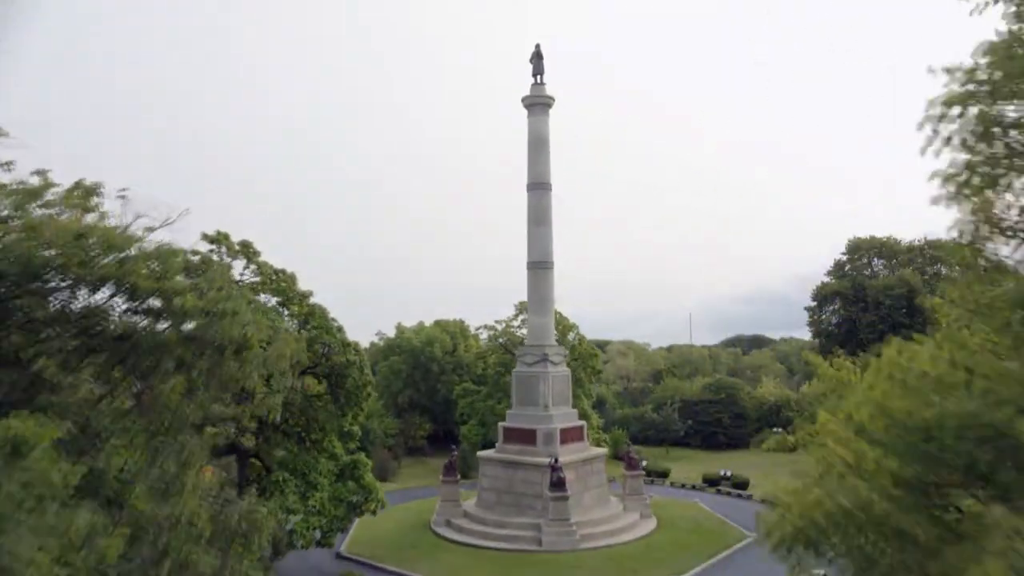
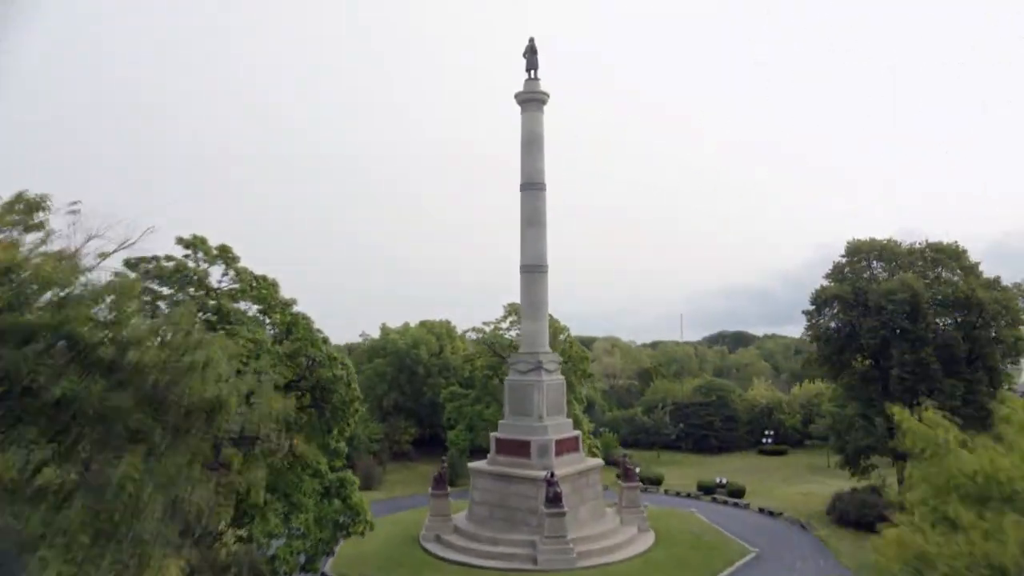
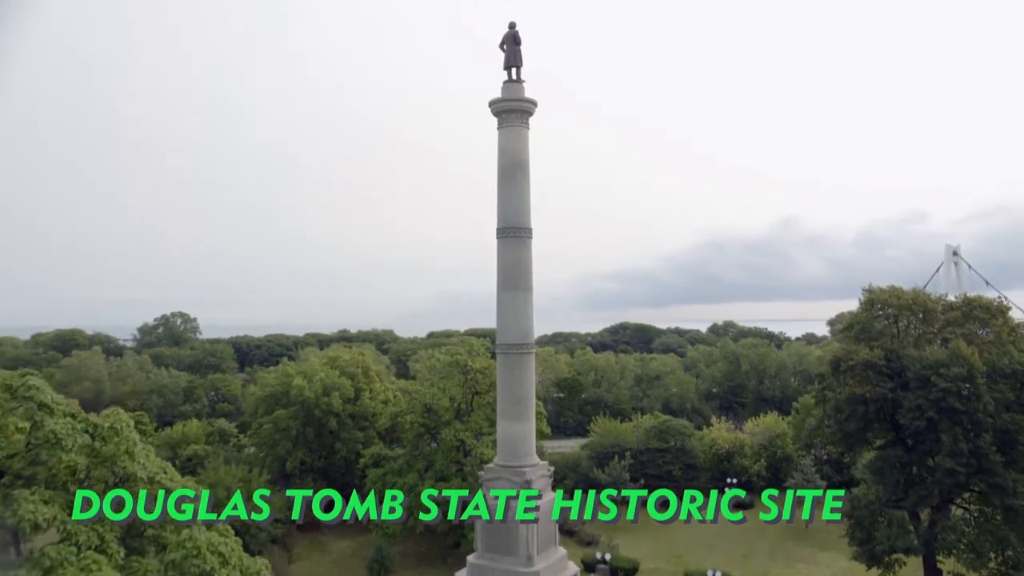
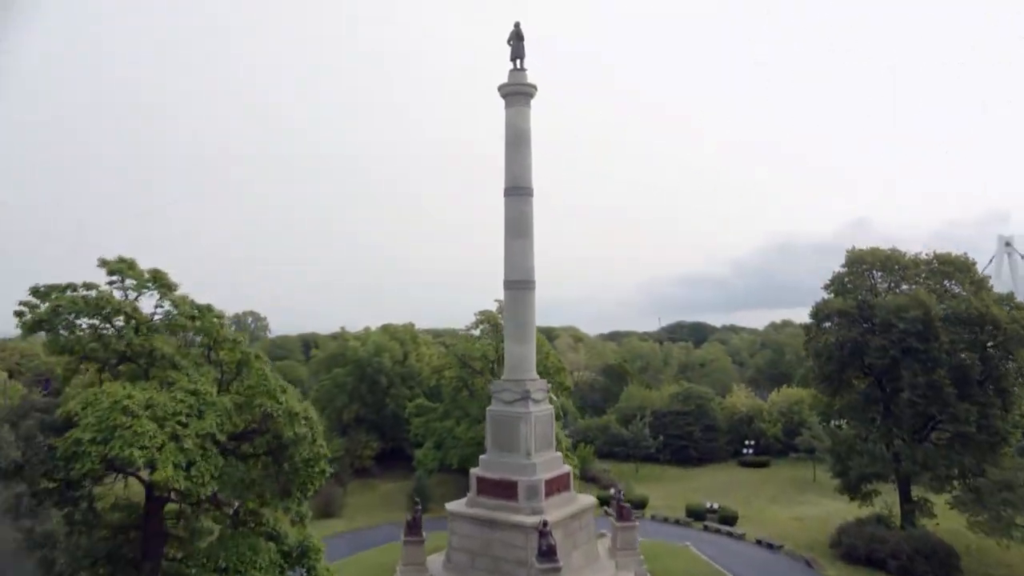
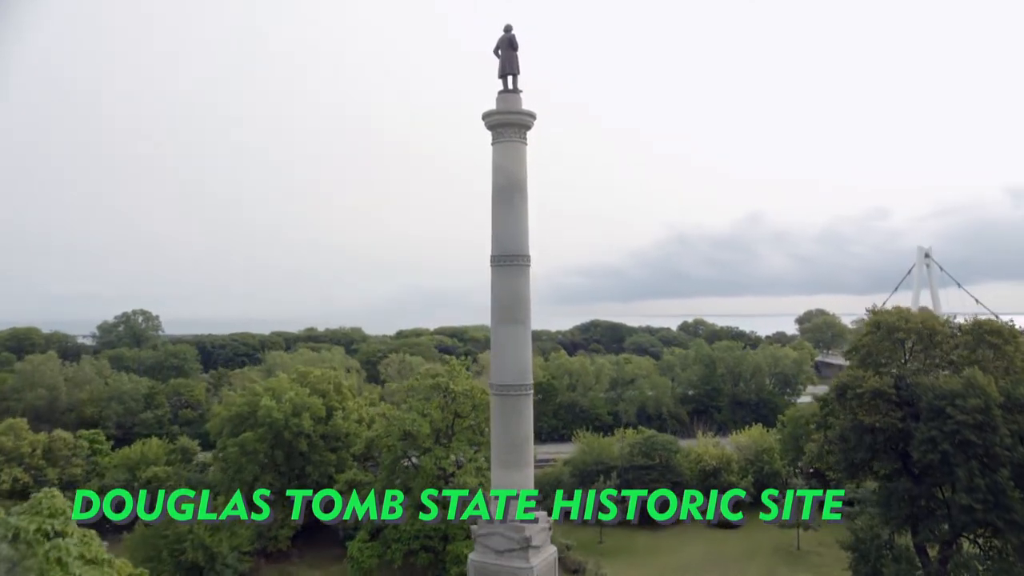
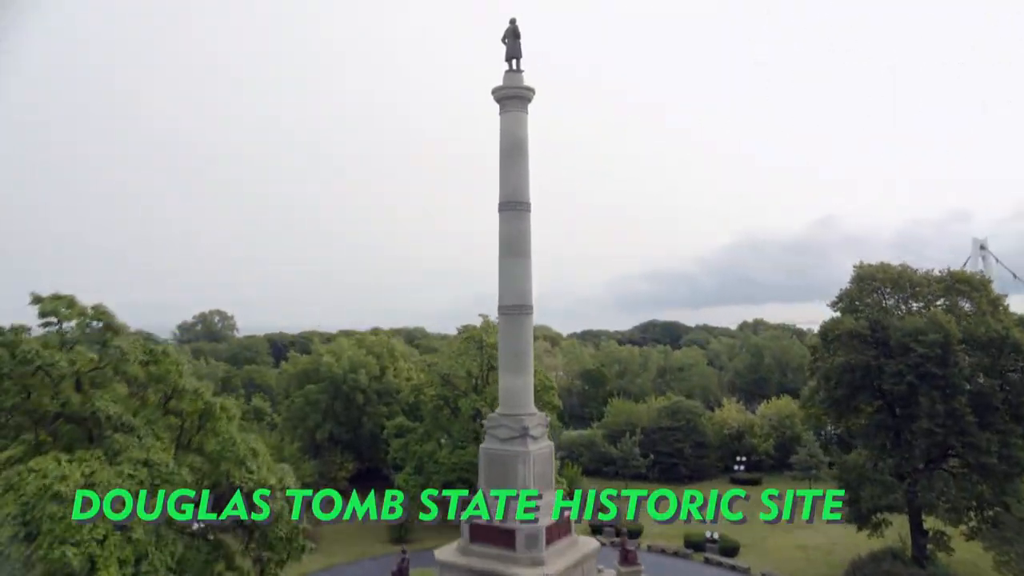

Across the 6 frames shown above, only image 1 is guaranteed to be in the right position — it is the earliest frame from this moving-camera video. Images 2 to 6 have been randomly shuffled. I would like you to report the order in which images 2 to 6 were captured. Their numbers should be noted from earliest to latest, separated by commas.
2, 4, 6, 3, 5
